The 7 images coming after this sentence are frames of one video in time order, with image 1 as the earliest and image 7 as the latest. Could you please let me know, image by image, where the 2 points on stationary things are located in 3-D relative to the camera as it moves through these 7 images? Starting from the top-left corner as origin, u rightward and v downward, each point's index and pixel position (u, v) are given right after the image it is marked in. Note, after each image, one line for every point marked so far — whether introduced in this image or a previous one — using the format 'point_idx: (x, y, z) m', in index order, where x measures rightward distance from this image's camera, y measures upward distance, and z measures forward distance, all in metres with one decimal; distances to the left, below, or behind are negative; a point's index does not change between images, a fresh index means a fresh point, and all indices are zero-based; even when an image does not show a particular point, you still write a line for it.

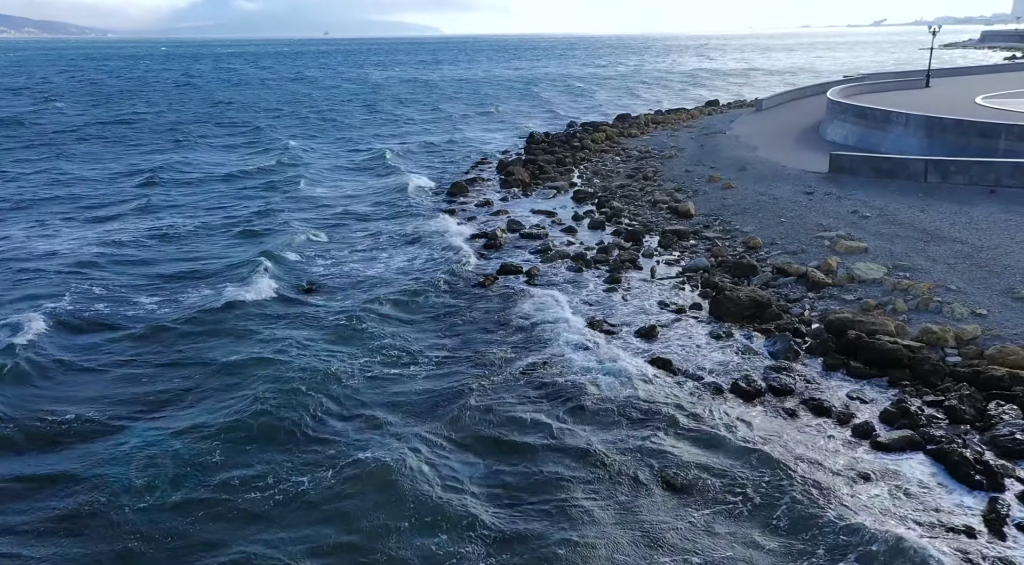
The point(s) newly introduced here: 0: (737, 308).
0: (+4.9, -0.6, +19.8) m
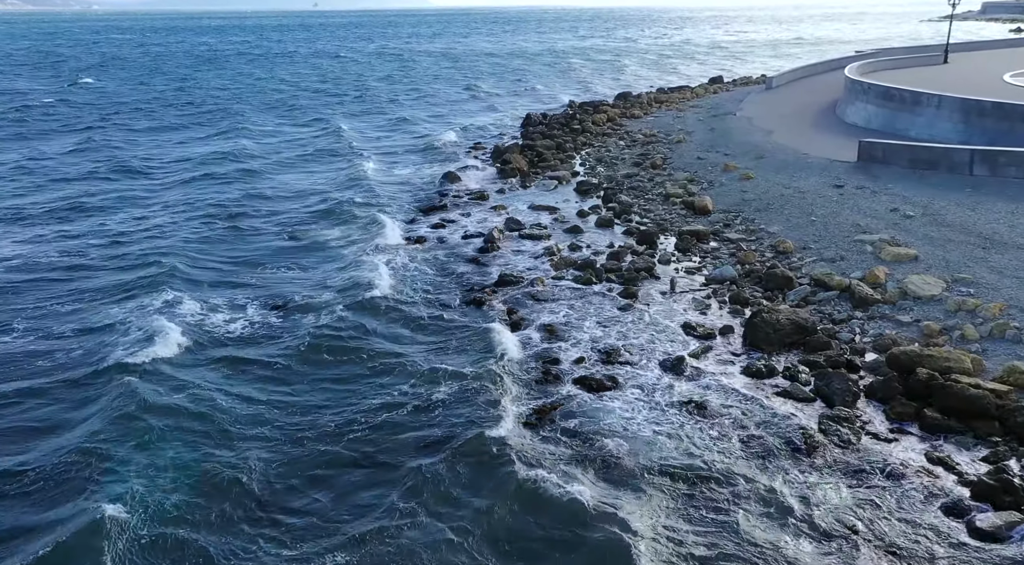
0: (+5.0, -1.0, +17.0) m
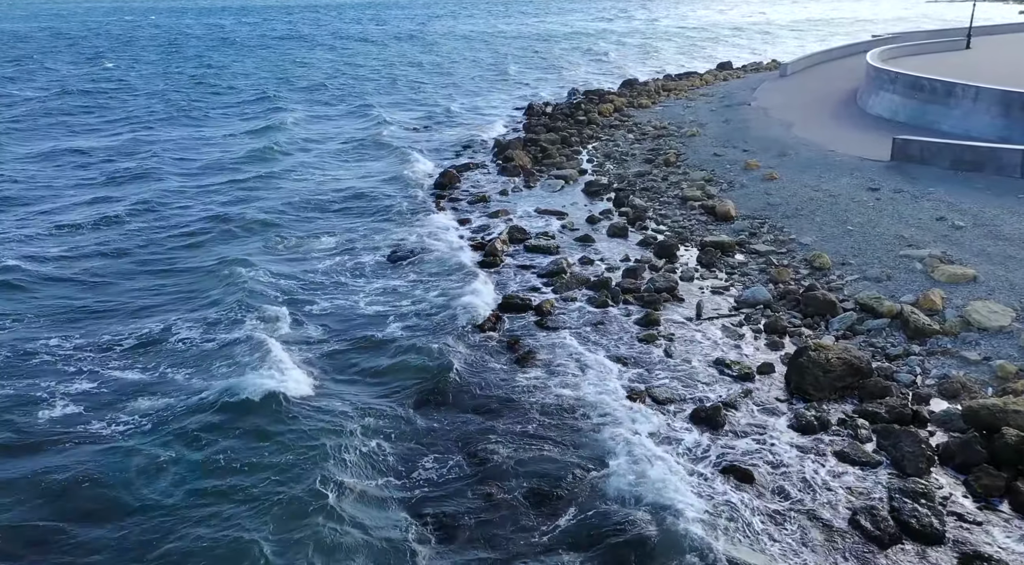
0: (+5.1, -1.5, +14.6) m
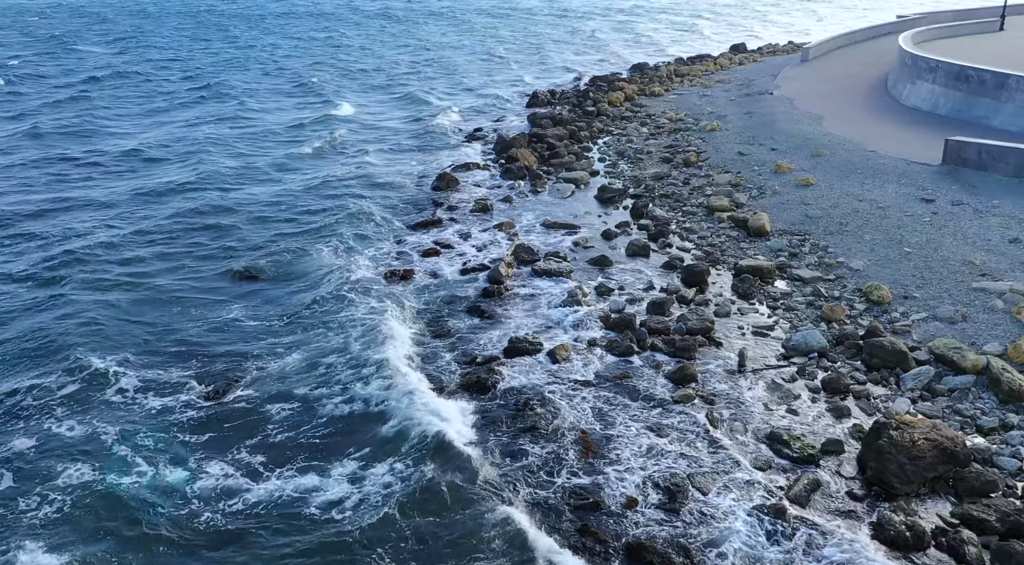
0: (+5.2, -2.4, +11.7) m
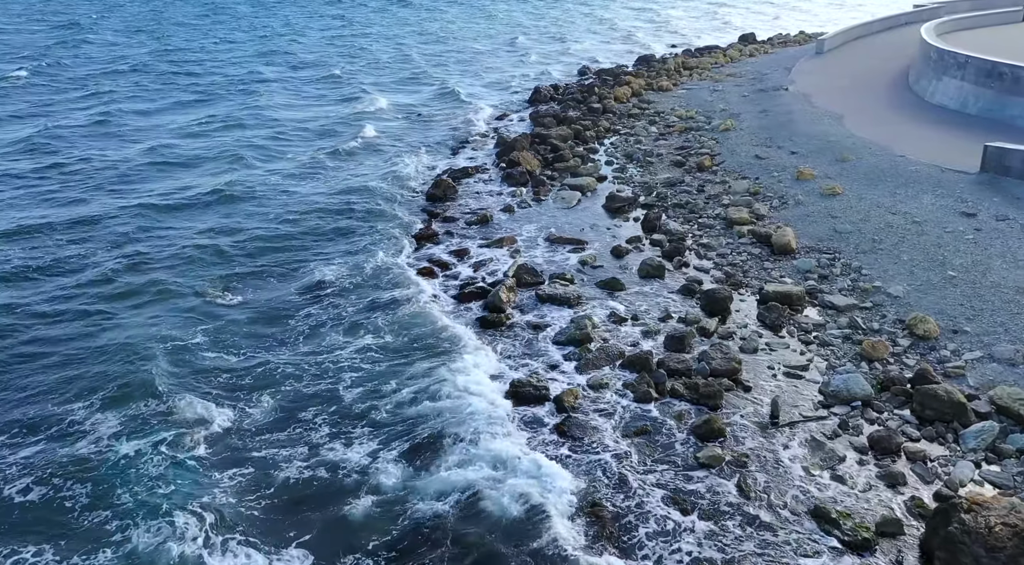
0: (+5.2, -3.0, +9.9) m
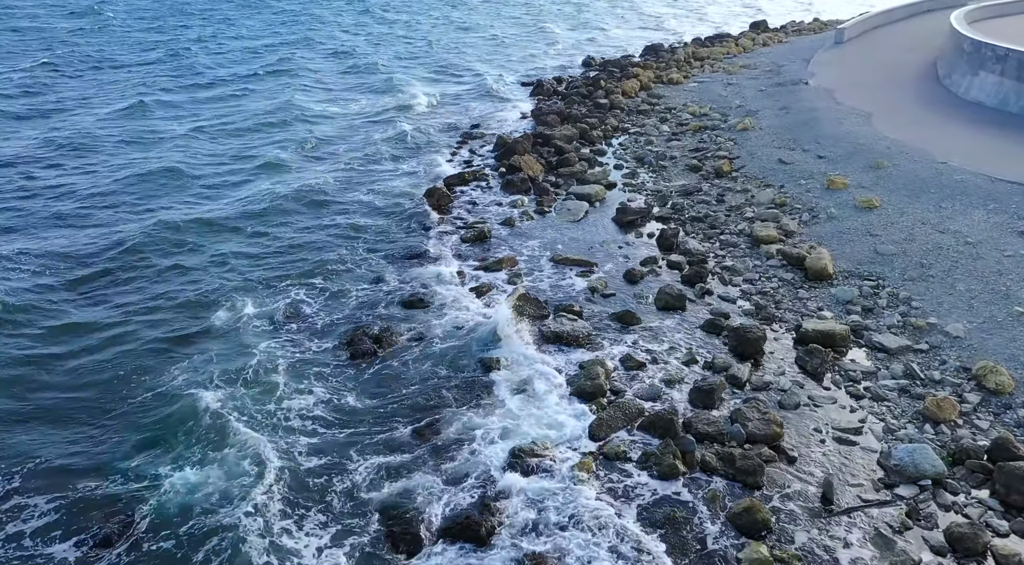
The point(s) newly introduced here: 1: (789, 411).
0: (+5.2, -3.8, +7.6) m
1: (+4.1, -1.9, +13.3) m
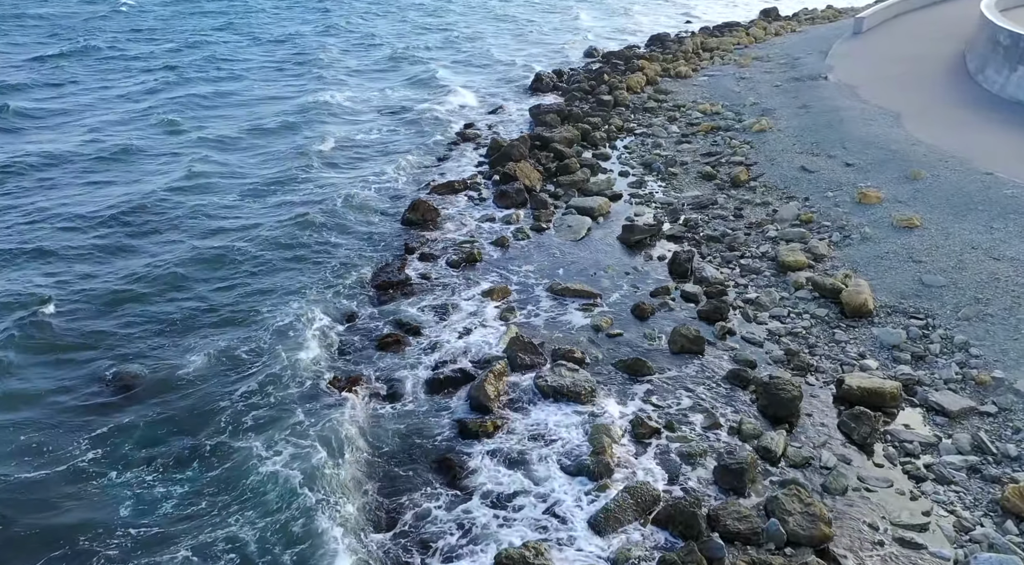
0: (+5.1, -4.6, +5.2) m
1: (+3.9, -2.6, +11.0) m
